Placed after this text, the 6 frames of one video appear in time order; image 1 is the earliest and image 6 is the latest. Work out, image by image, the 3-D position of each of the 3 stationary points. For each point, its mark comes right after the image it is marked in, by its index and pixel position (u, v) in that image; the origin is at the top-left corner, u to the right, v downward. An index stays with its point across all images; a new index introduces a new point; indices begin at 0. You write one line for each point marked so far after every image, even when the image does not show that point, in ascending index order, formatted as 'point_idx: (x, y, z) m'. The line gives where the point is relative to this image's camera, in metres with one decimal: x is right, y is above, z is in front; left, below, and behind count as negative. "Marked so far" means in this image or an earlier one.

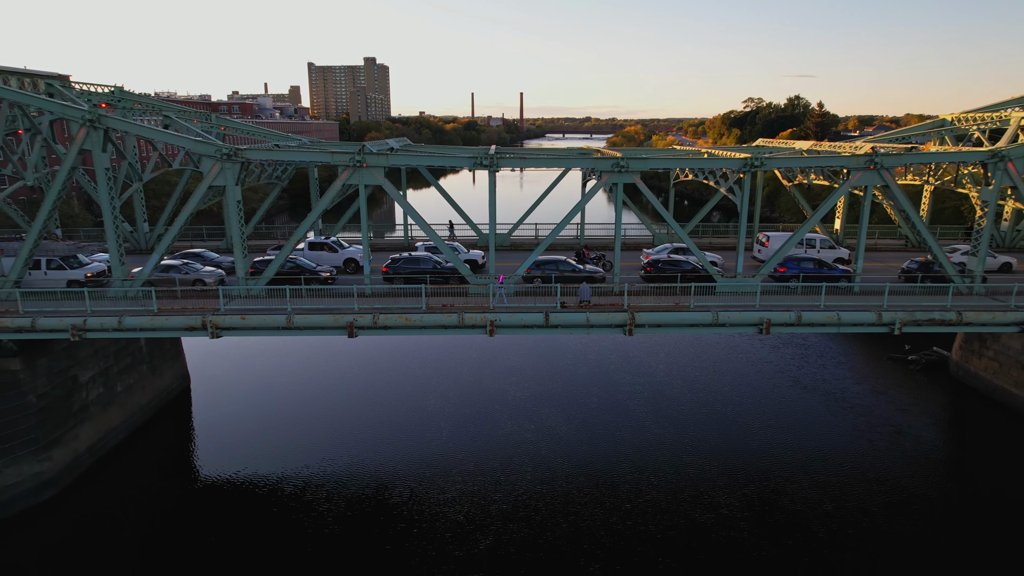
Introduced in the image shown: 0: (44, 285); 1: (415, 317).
0: (-14.4, 0.0, +18.7) m
1: (-2.6, -0.8, +16.1) m
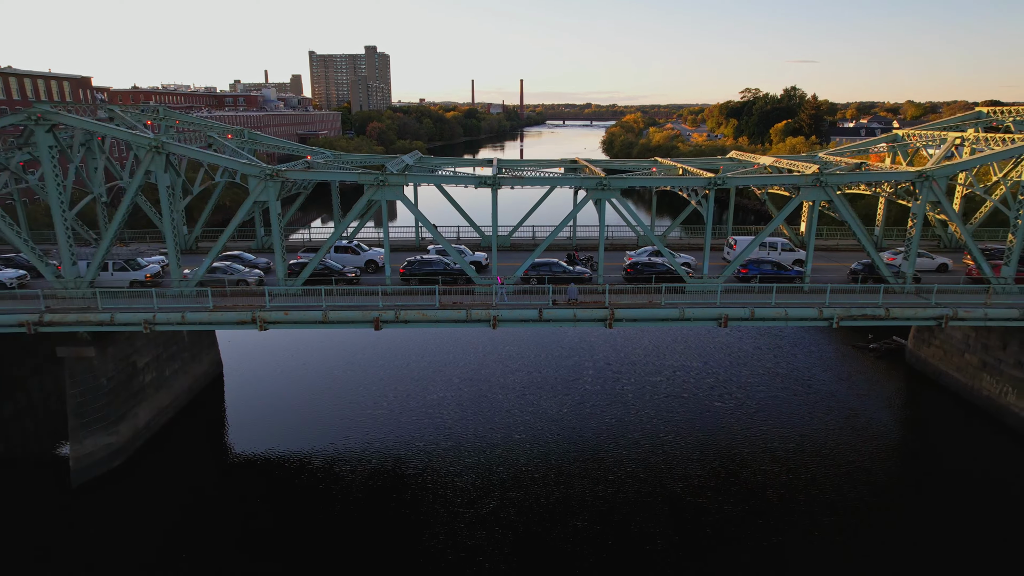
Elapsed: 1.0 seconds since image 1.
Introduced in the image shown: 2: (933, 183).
0: (-14.4, +0.1, +21.7) m
1: (-2.6, -0.8, +19.1) m
2: (+14.2, +3.5, +20.2) m
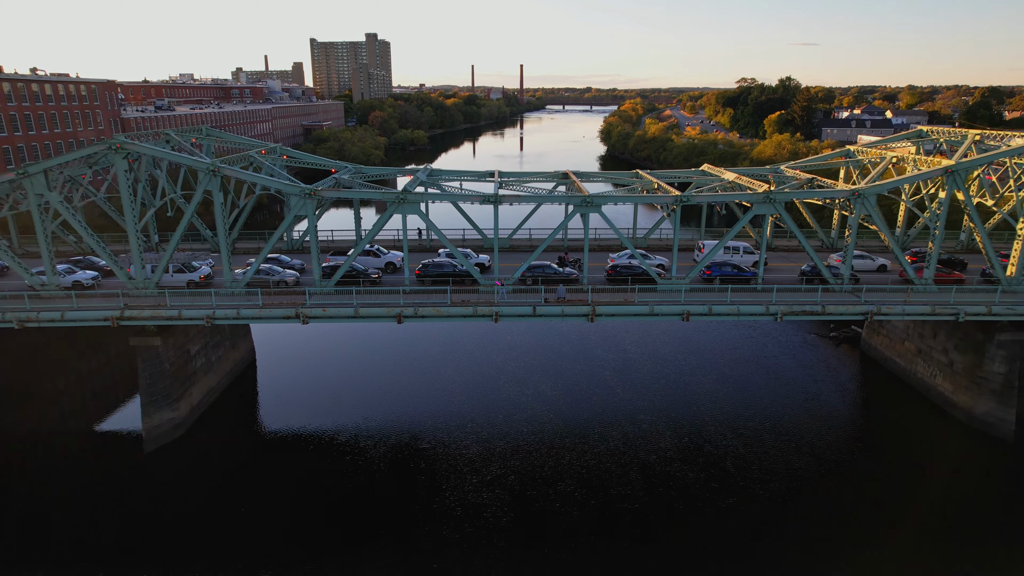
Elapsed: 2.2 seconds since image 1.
0: (-14.5, +0.1, +25.5) m
1: (-2.7, -0.8, +22.9) m
2: (+14.1, +3.5, +23.9) m
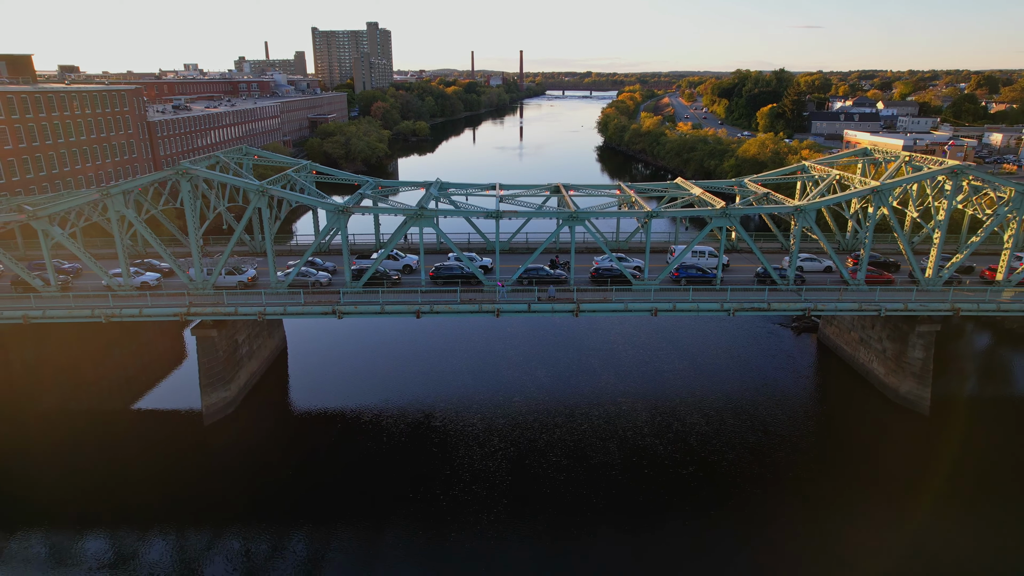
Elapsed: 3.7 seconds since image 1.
0: (-14.5, +0.2, +30.1) m
1: (-2.7, -0.8, +27.6) m
2: (+14.1, +3.5, +28.5) m
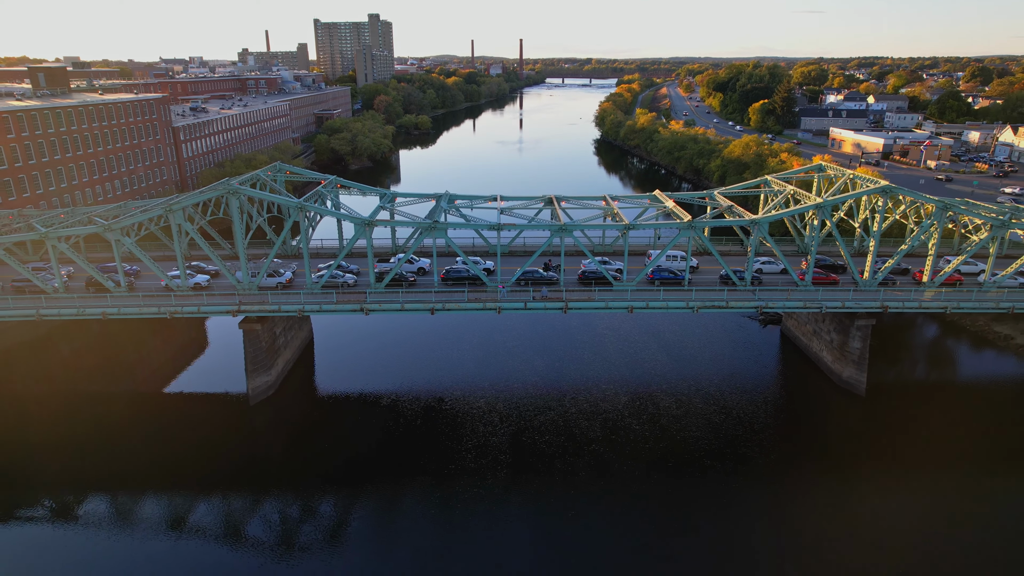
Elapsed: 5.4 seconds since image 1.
0: (-14.6, +0.2, +35.1) m
1: (-2.8, -0.9, +32.7) m
2: (+14.0, +3.5, +33.5) m
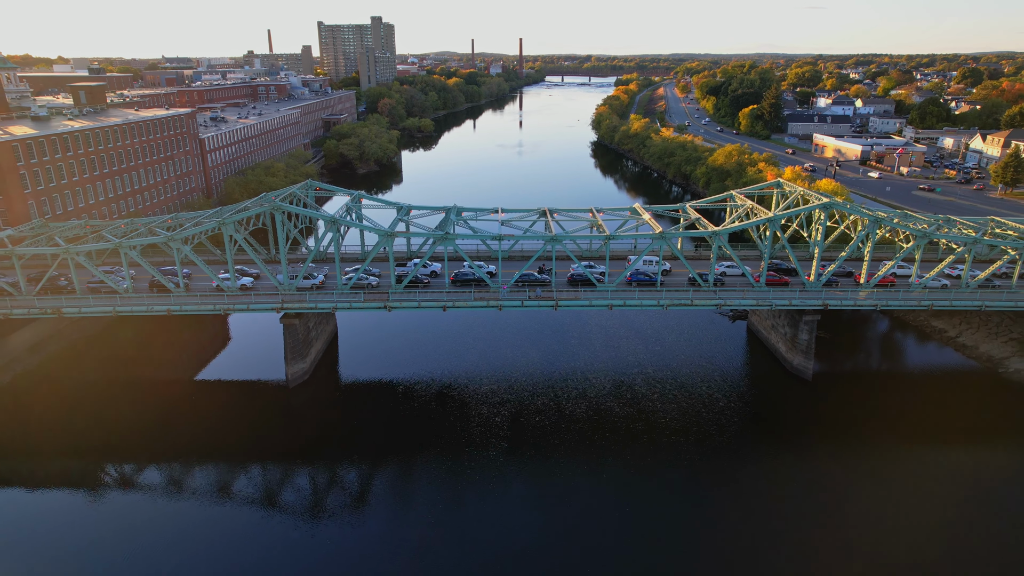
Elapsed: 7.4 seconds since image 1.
0: (-14.6, +0.2, +41.2) m
1: (-2.9, -0.9, +38.7) m
2: (+14.0, +3.4, +39.5) m
